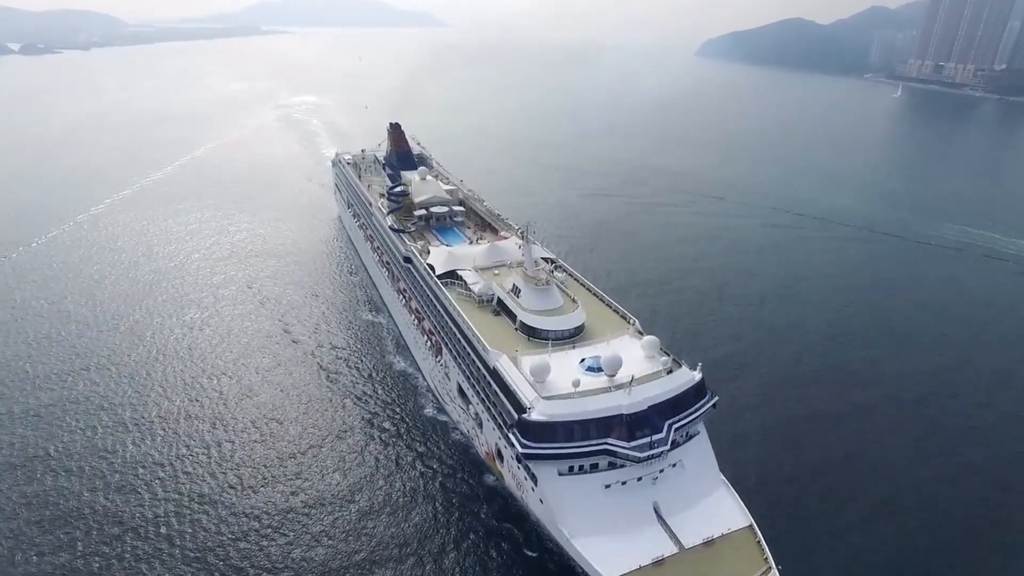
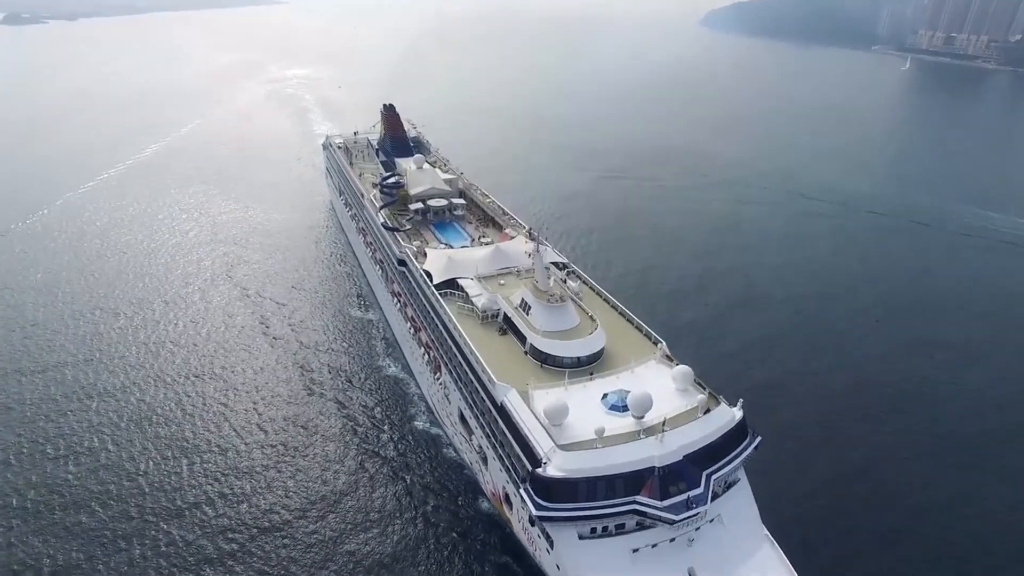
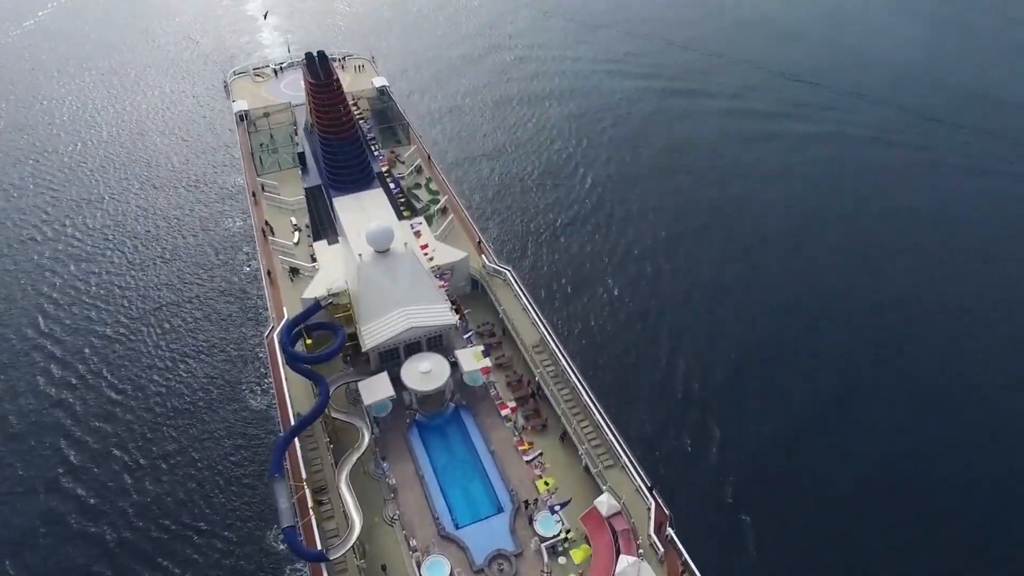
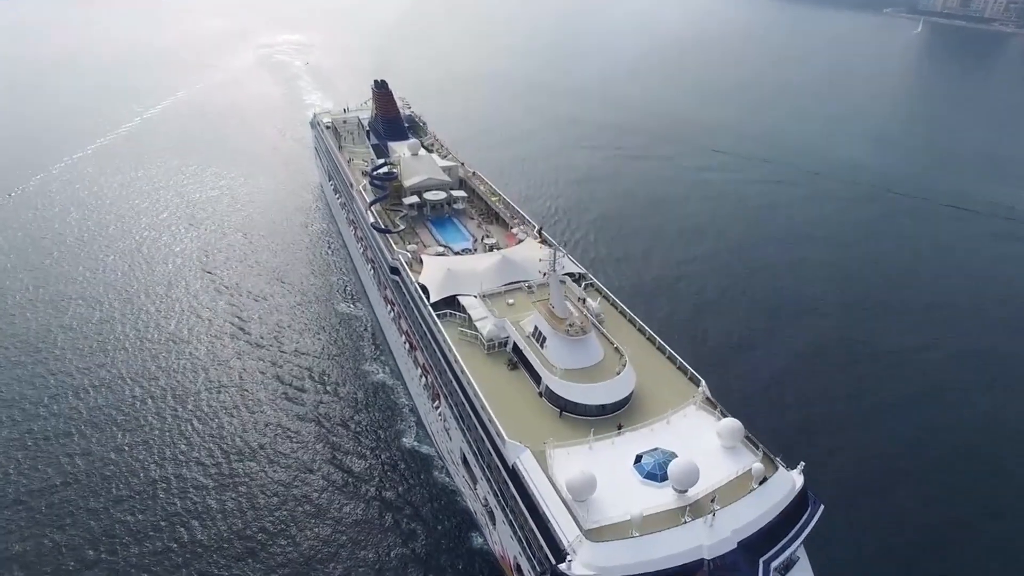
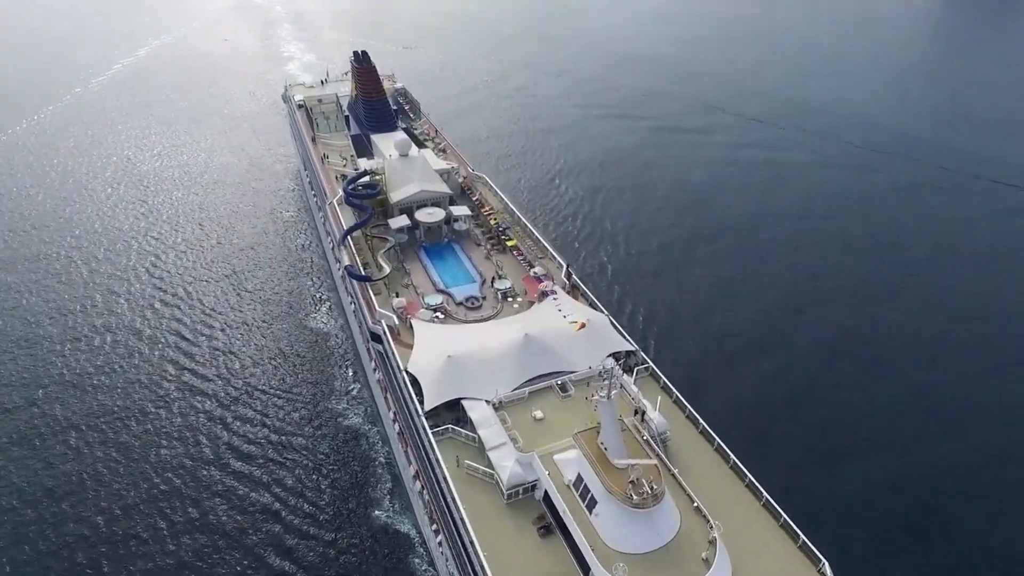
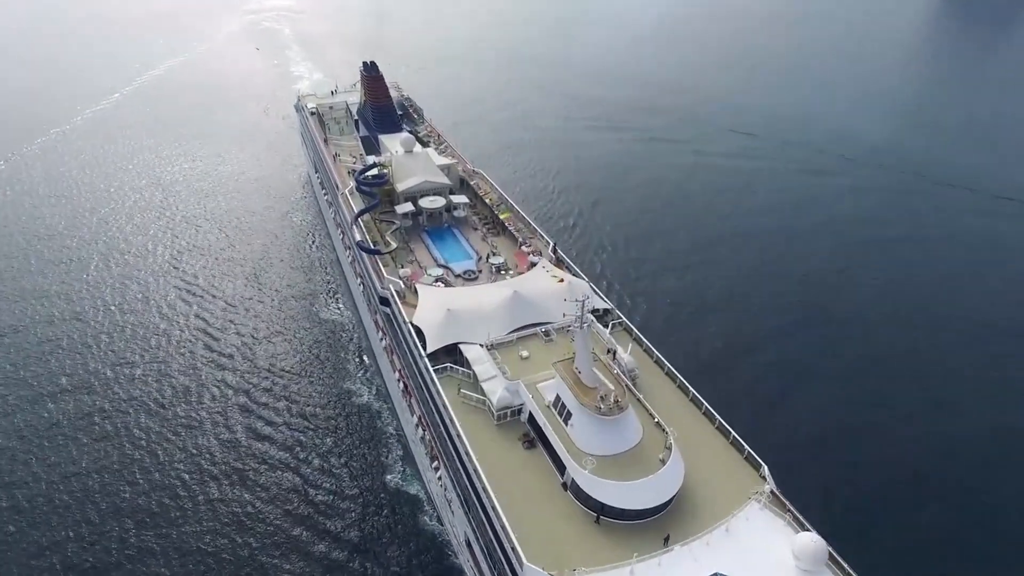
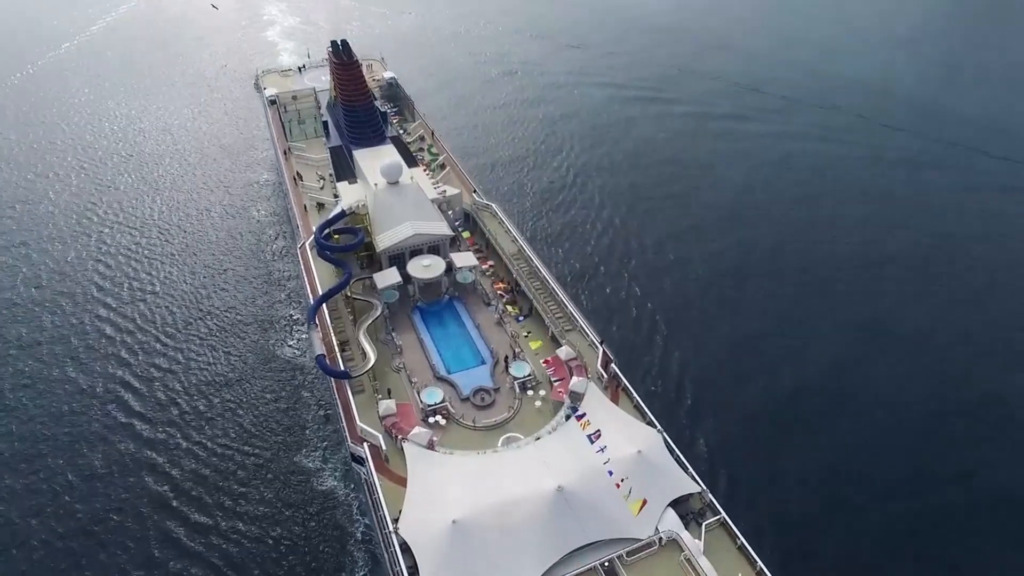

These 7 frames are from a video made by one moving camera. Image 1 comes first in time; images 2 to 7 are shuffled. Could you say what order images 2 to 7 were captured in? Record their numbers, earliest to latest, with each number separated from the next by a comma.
2, 4, 6, 5, 7, 3
